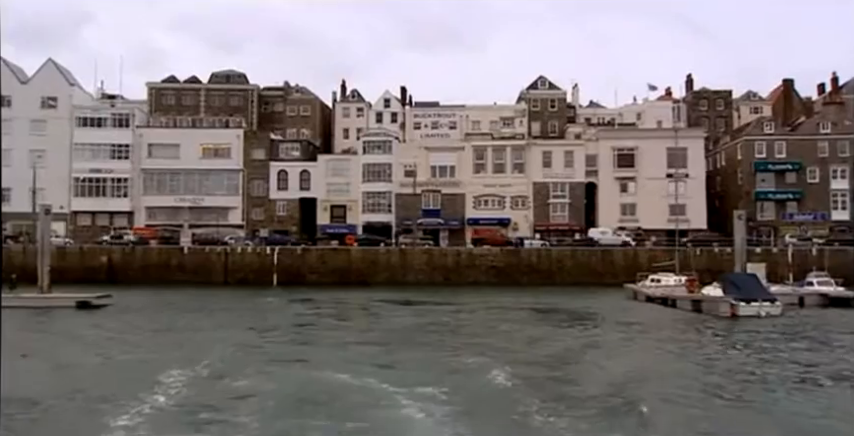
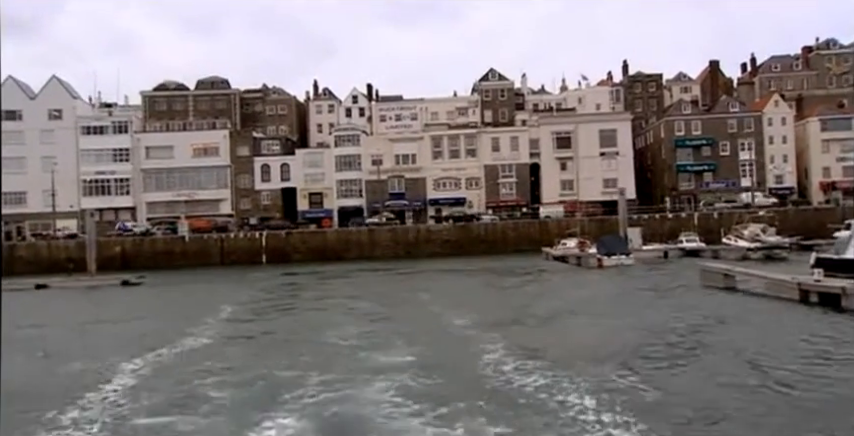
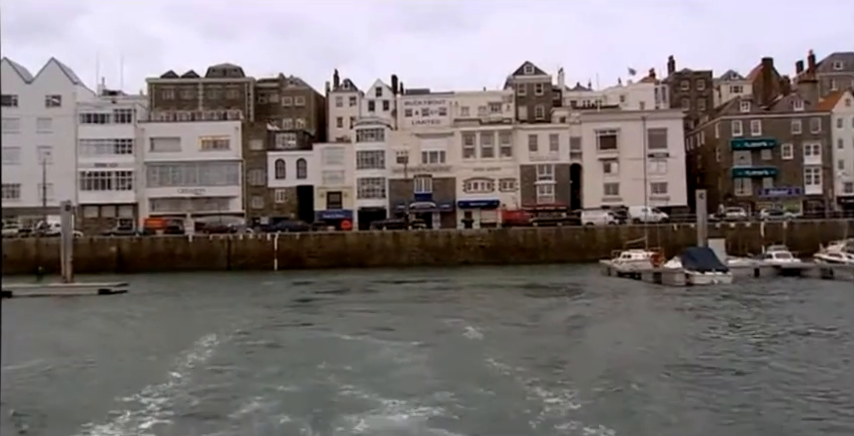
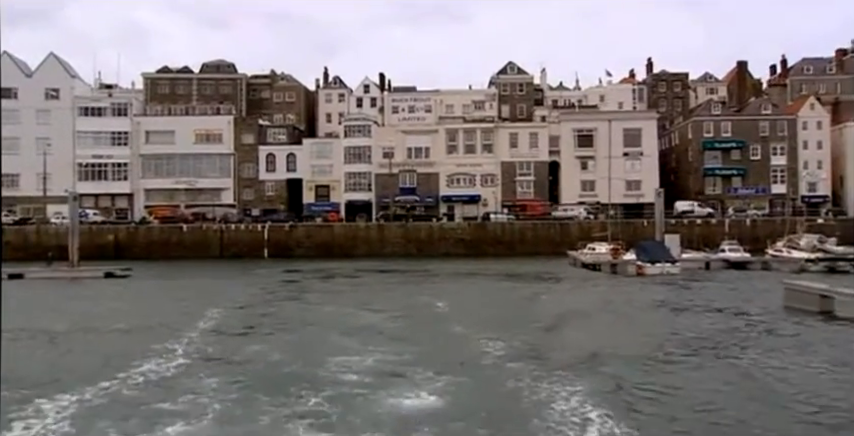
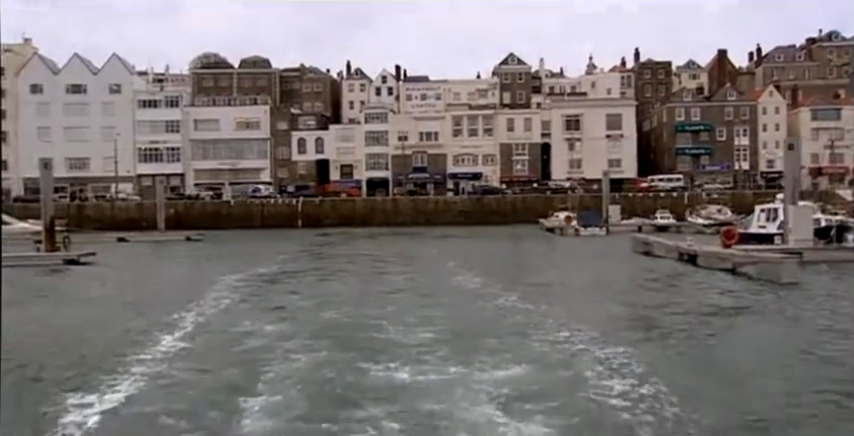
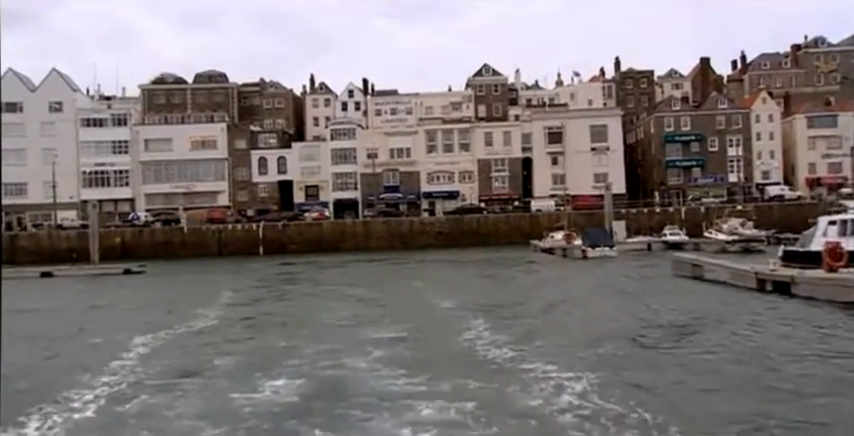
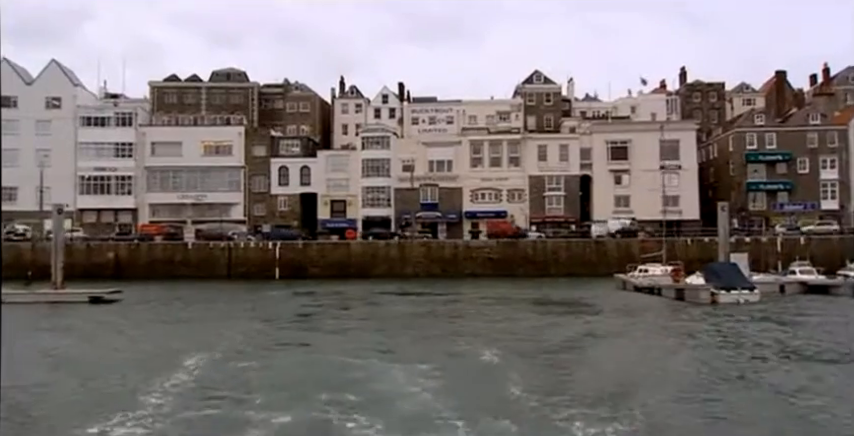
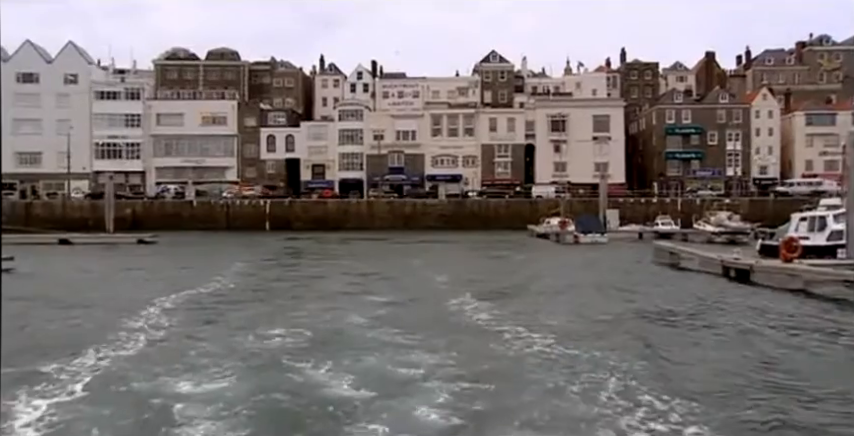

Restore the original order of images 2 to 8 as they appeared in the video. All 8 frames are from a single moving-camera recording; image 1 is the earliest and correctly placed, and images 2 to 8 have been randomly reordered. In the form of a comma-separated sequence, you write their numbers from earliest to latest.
7, 3, 4, 2, 6, 8, 5
